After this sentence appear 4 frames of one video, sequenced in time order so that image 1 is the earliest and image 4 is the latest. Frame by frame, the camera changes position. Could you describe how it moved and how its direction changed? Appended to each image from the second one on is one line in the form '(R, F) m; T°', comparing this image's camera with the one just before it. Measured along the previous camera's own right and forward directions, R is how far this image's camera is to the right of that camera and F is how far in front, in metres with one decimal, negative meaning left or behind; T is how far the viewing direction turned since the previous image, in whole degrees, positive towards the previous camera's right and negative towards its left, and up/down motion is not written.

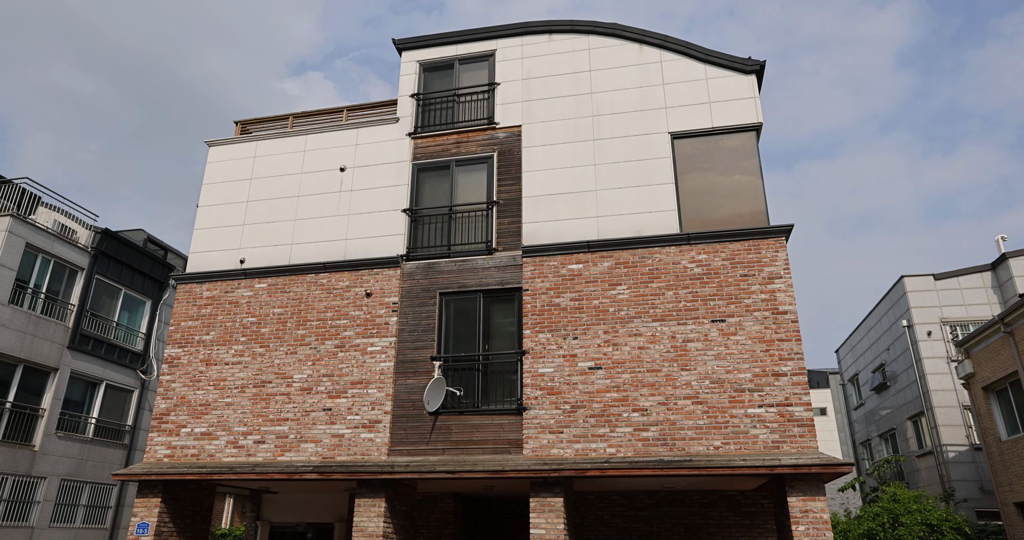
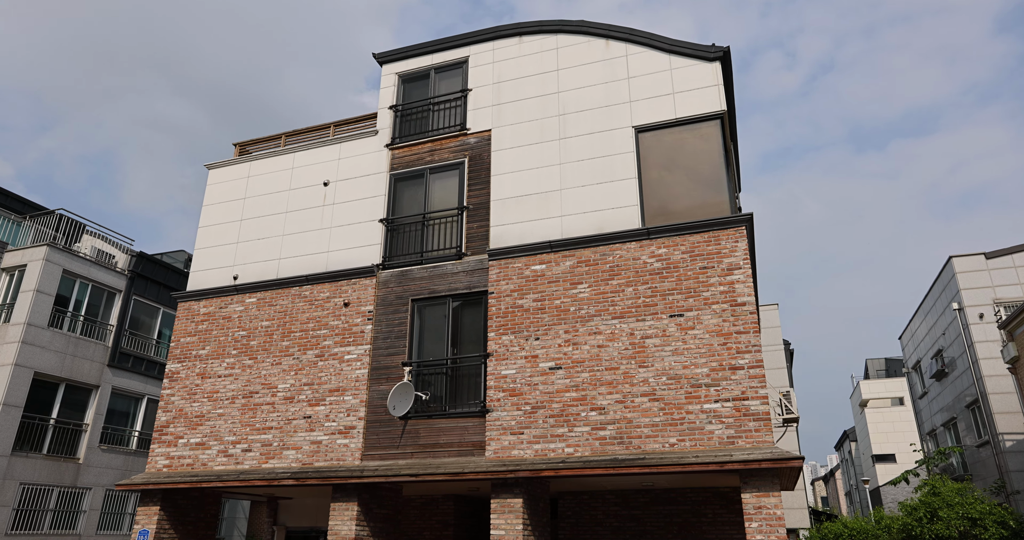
(+1.9, 0.0) m; -6°
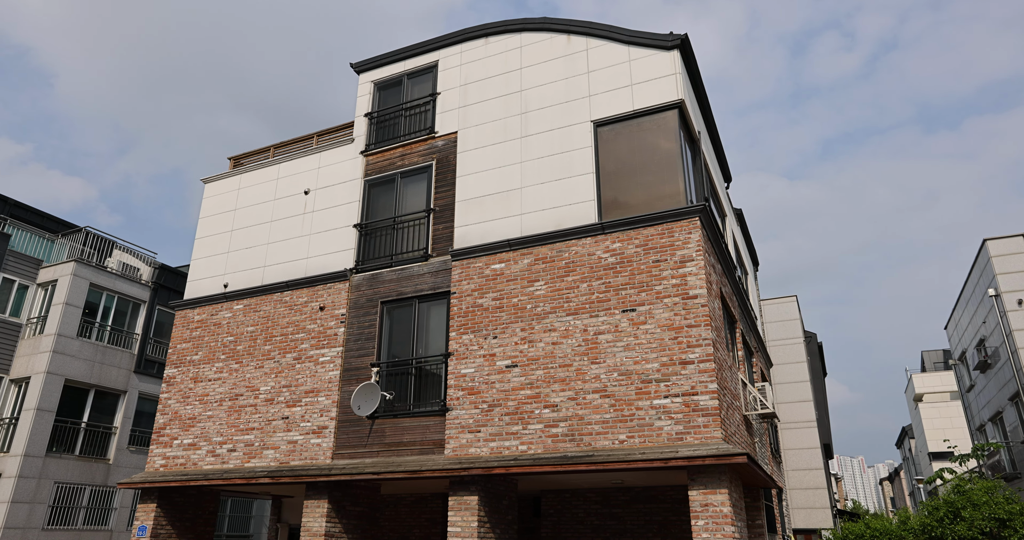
(+1.7, 0.0) m; -5°
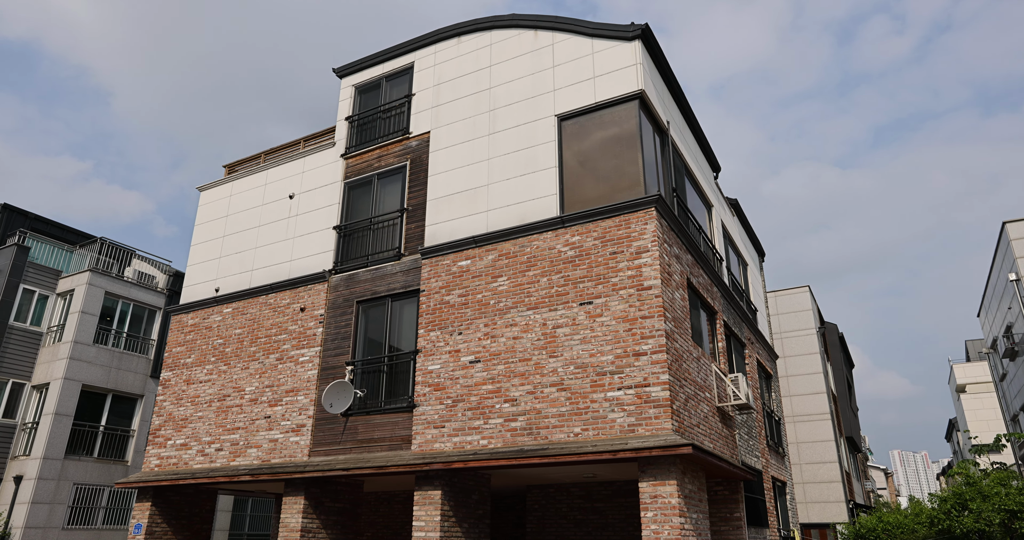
(+1.3, 0.0) m; -3°
